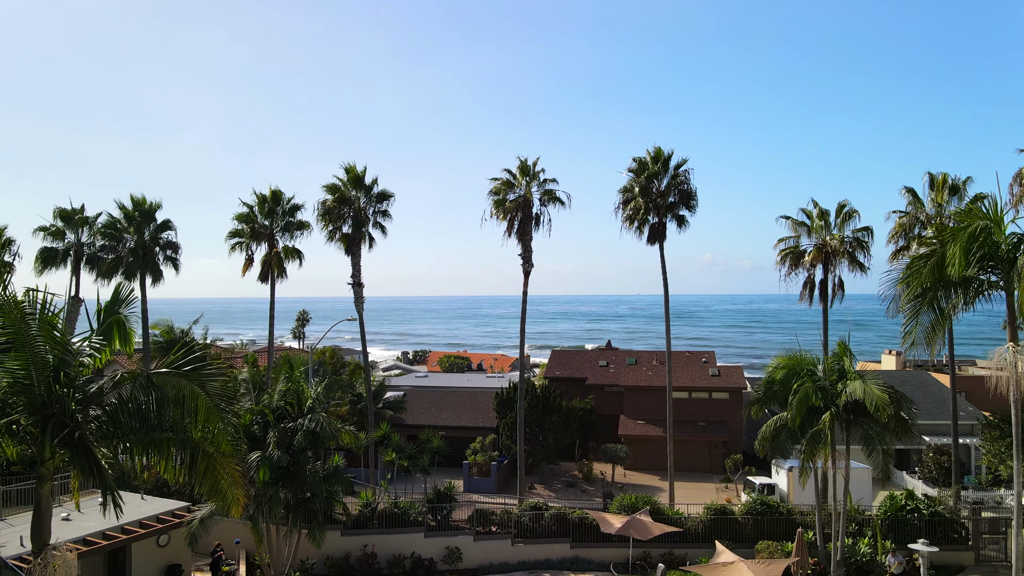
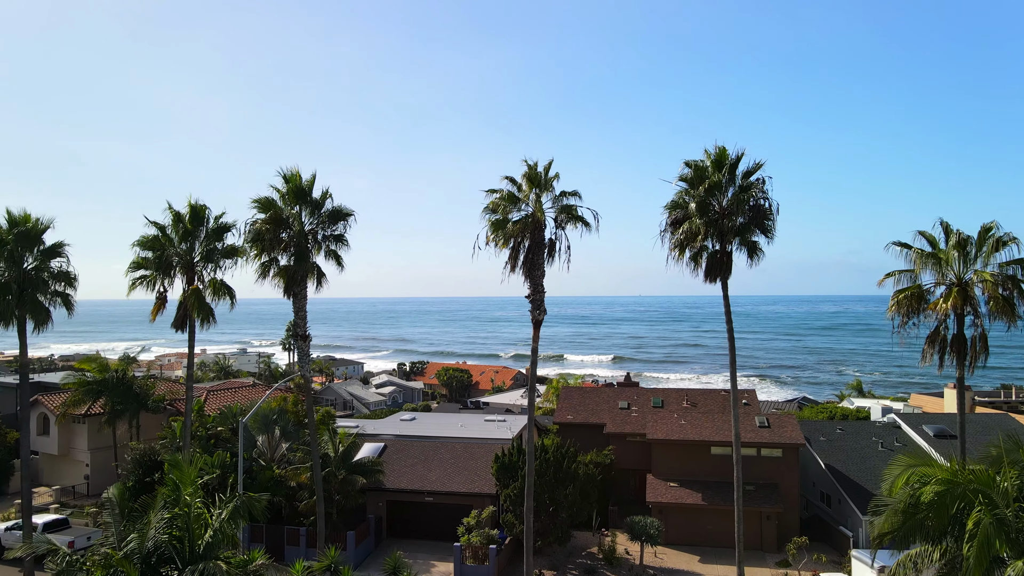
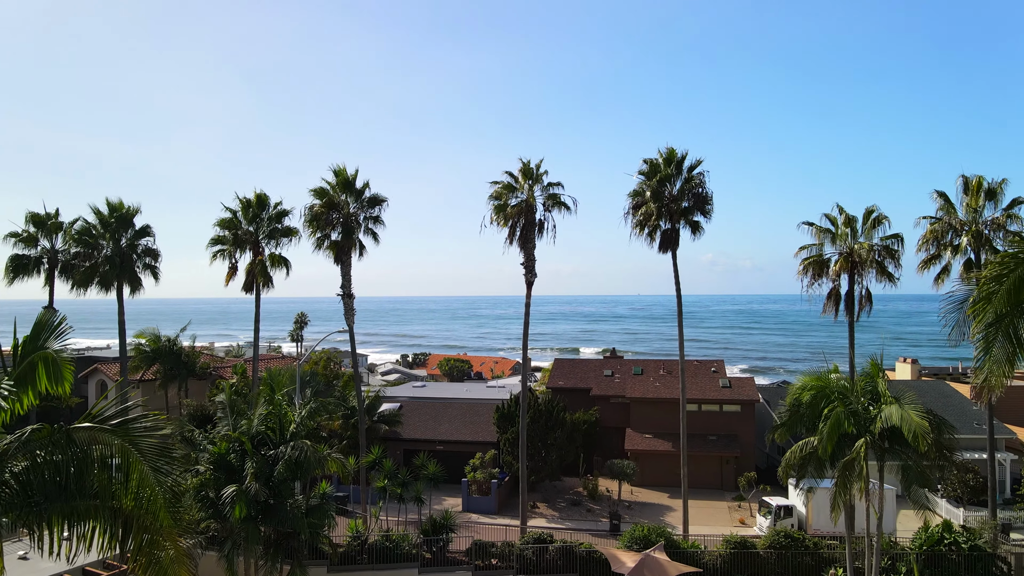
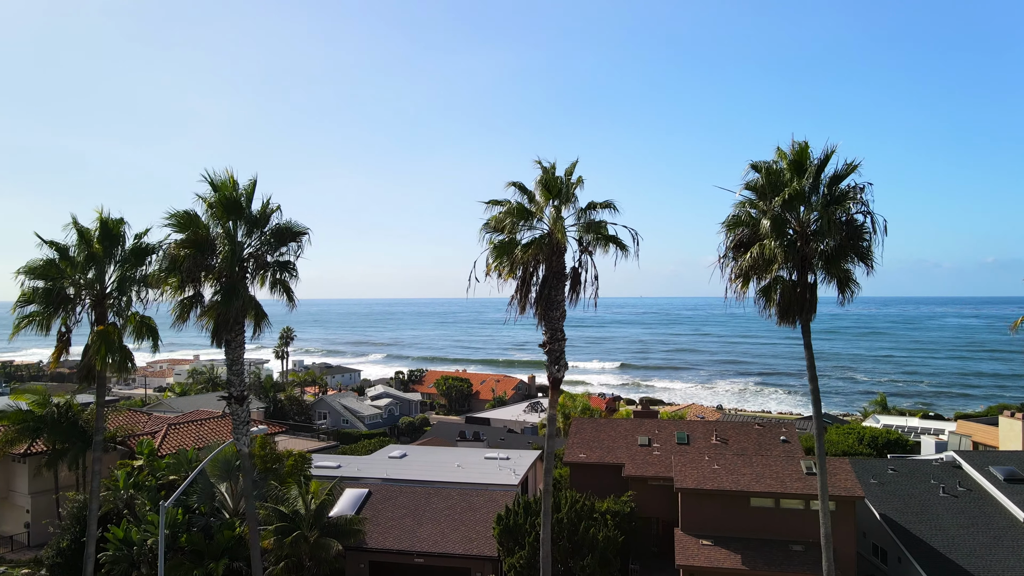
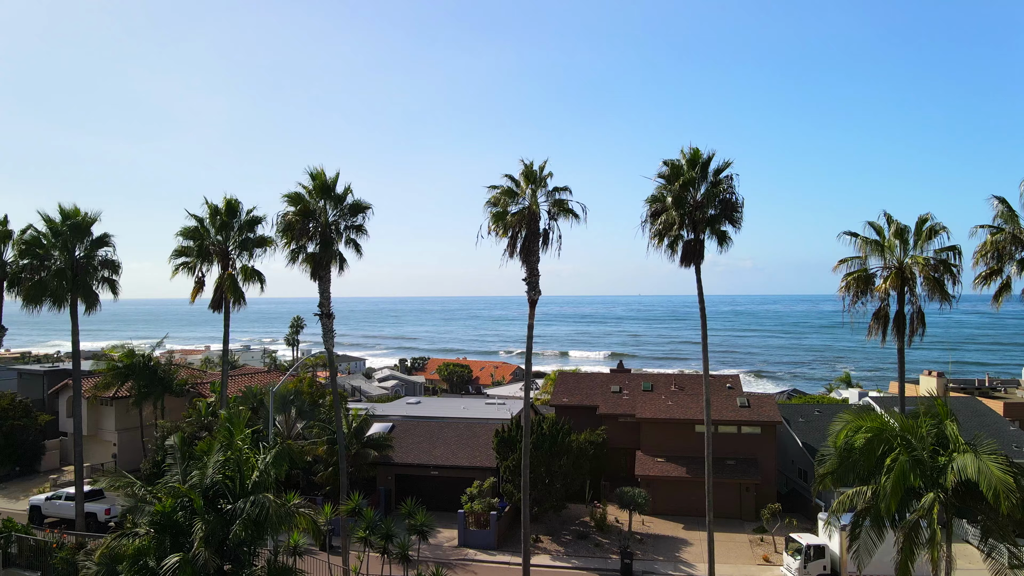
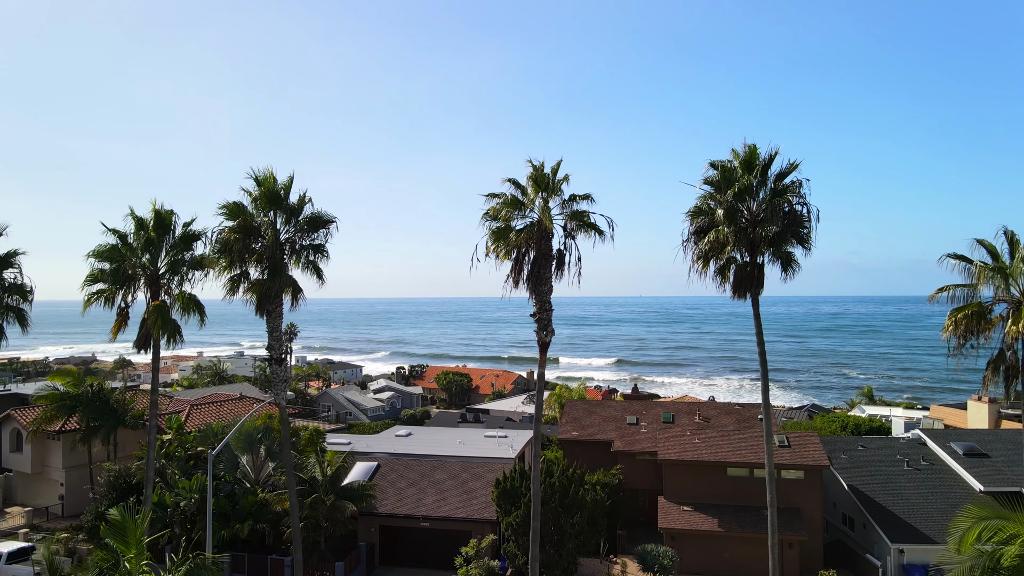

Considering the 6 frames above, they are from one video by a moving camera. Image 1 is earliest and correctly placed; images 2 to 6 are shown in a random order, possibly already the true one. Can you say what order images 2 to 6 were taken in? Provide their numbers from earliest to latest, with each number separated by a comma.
3, 5, 2, 6, 4
